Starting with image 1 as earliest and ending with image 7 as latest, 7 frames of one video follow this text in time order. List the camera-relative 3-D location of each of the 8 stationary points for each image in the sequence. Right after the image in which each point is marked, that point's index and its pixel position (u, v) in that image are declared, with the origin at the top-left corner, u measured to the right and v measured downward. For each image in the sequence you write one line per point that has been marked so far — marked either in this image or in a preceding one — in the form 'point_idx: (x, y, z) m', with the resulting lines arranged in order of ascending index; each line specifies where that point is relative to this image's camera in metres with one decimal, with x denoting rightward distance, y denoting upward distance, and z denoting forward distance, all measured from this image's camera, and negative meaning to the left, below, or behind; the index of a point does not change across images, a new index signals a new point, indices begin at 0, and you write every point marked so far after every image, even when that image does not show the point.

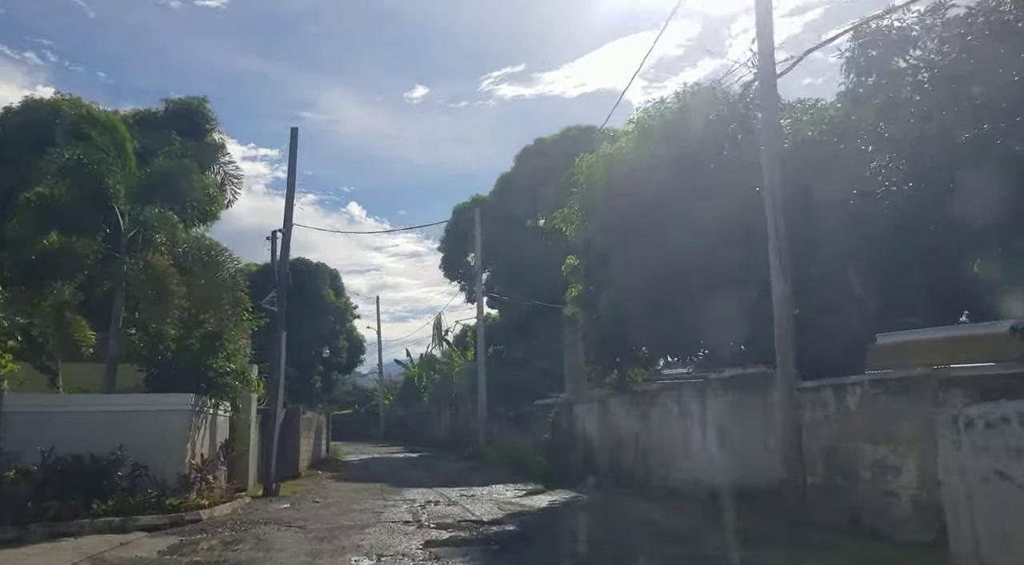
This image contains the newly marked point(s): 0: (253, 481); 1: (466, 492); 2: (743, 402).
0: (-5.6, -4.3, +17.1) m
1: (-1.0, -4.5, +16.9) m
2: (+3.0, -1.6, +10.4) m
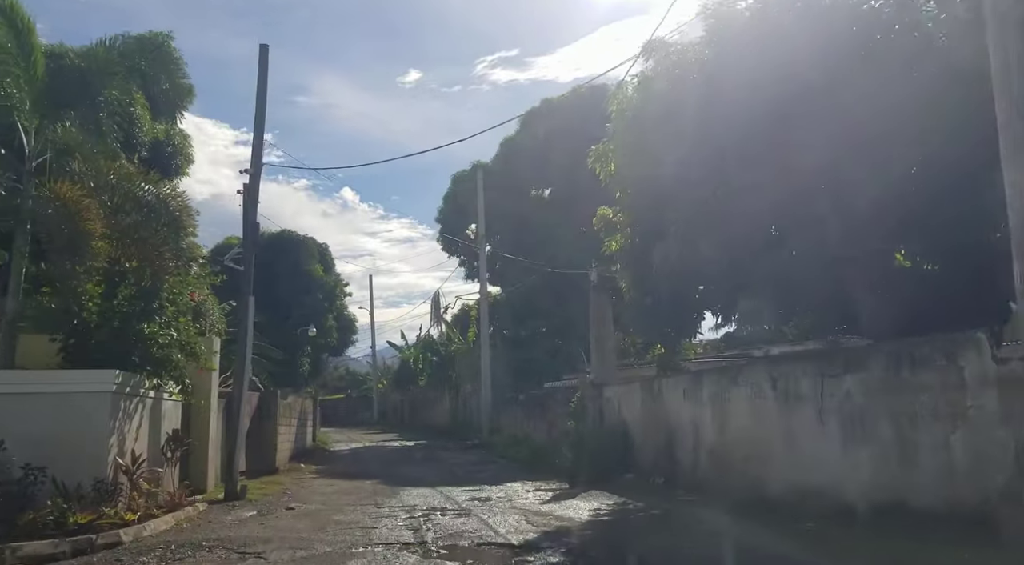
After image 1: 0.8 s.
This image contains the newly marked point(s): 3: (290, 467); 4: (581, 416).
0: (-5.2, -3.5, +13.9) m
1: (-0.6, -3.6, +13.7) m
2: (+3.5, -0.9, +7.1) m
3: (-5.6, -4.6, +19.9) m
4: (+1.5, -2.9, +17.3) m
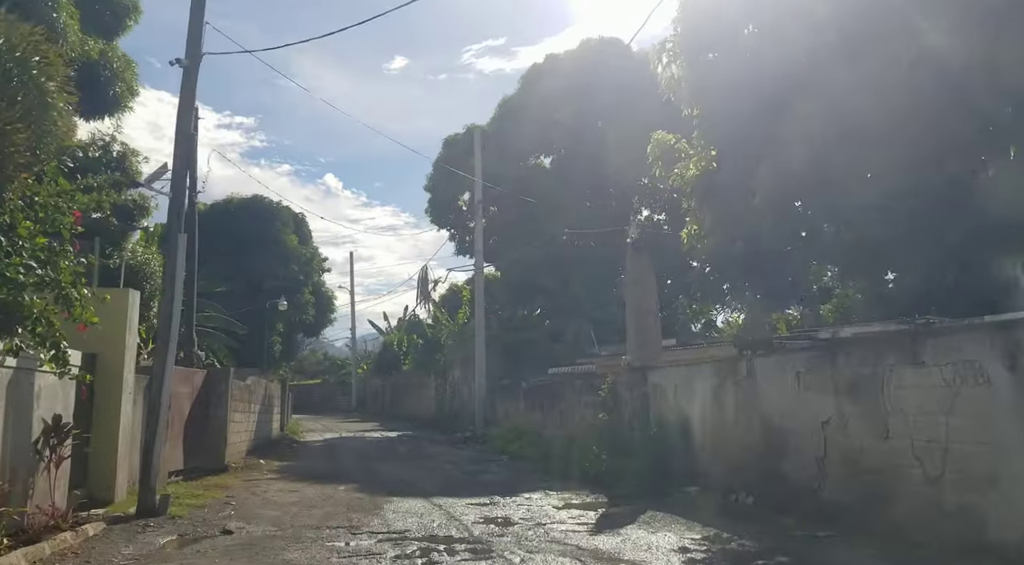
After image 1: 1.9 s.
0: (-4.9, -2.6, +10.0) m
1: (-0.3, -2.9, +10.0) m
2: (+4.0, -0.3, +3.5) m
3: (-5.4, -3.7, +16.1) m
4: (+1.8, -2.1, +13.6) m
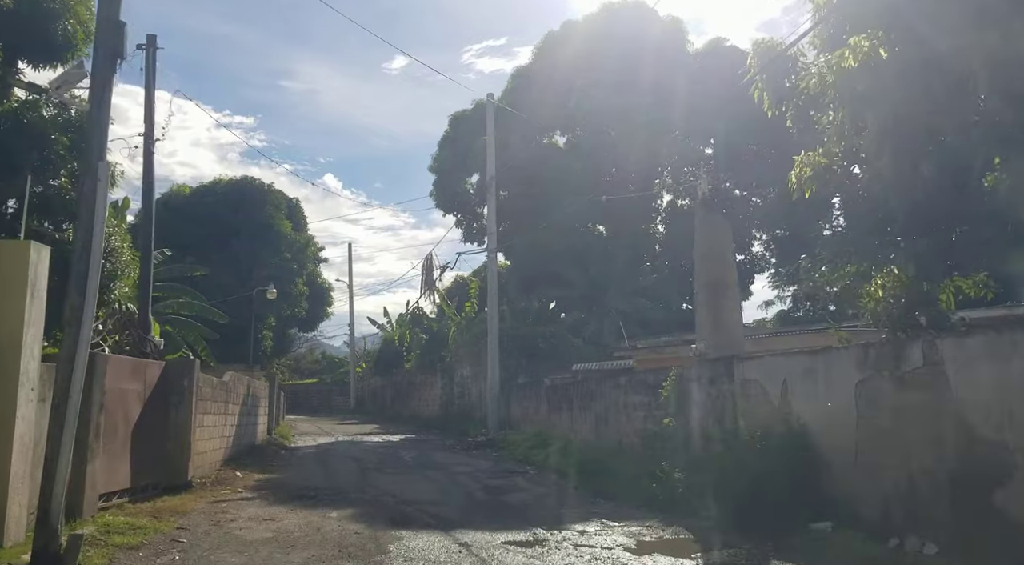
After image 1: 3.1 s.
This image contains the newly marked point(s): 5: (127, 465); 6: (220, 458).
0: (-4.4, -2.2, +7.1) m
1: (+0.3, -2.4, +7.1) m
2: (+4.6, +0.1, +0.6) m
3: (-4.9, -3.2, +13.2) m
4: (+2.3, -1.7, +10.7) m
5: (-4.9, -2.3, +10.2) m
6: (-5.4, -3.2, +14.6) m
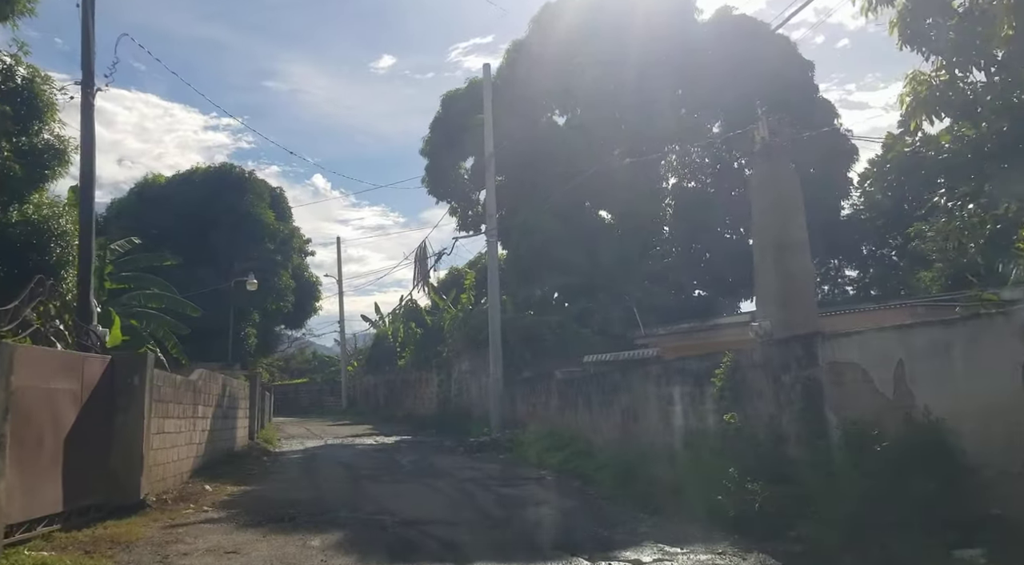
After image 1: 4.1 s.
0: (-4.1, -1.9, +5.1) m
1: (+0.6, -2.1, +5.1) m
2: (+4.9, +0.5, -1.4) m
3: (-4.6, -3.0, +11.2) m
4: (+2.6, -1.3, +8.7) m
5: (-4.7, -2.1, +8.1) m
6: (-5.1, -2.9, +12.5) m
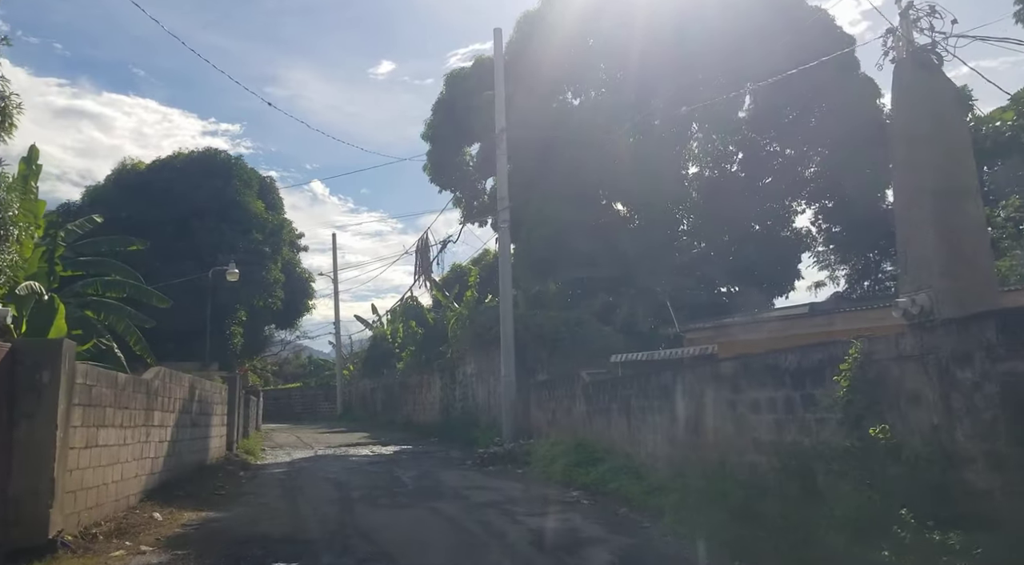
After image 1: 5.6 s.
0: (-3.7, -1.5, +2.6) m
1: (+1.0, -1.7, +2.6) m
2: (+5.3, +0.9, -3.8) m
3: (-4.3, -2.6, +8.6) m
4: (+3.0, -1.0, +6.2) m
5: (-4.3, -1.7, +5.6) m
6: (-4.8, -2.6, +10.0) m
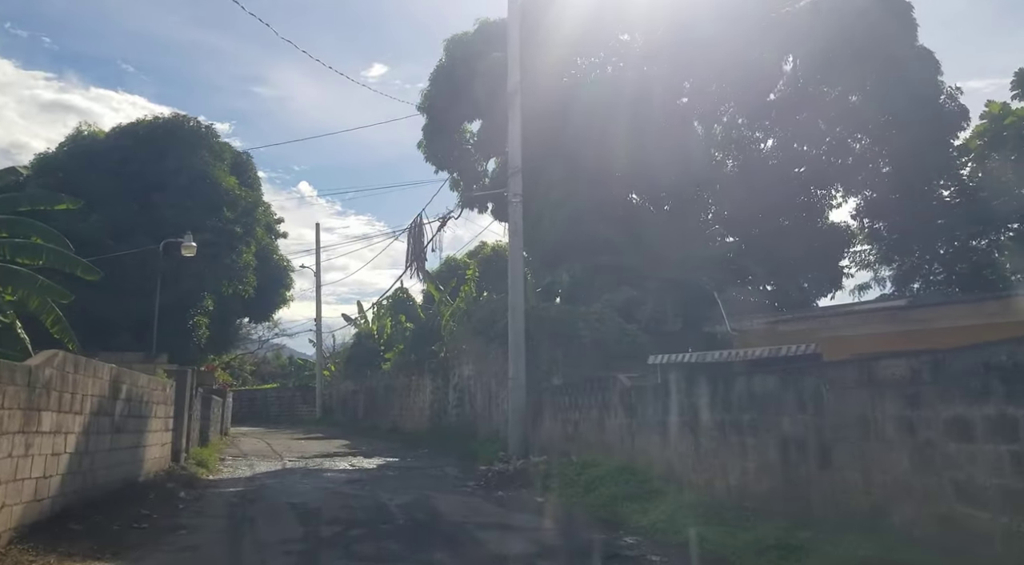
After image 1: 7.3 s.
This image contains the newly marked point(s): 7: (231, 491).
0: (-3.2, -1.0, -0.7) m
1: (+1.5, -1.3, -0.6) m
2: (+6.0, +1.3, -6.9) m
3: (-3.9, -2.1, +5.4) m
4: (+3.4, -0.6, +3.1) m
5: (-3.8, -1.2, +2.4) m
6: (-4.4, -2.1, +6.8) m
7: (-4.4, -3.3, +12.6) m
